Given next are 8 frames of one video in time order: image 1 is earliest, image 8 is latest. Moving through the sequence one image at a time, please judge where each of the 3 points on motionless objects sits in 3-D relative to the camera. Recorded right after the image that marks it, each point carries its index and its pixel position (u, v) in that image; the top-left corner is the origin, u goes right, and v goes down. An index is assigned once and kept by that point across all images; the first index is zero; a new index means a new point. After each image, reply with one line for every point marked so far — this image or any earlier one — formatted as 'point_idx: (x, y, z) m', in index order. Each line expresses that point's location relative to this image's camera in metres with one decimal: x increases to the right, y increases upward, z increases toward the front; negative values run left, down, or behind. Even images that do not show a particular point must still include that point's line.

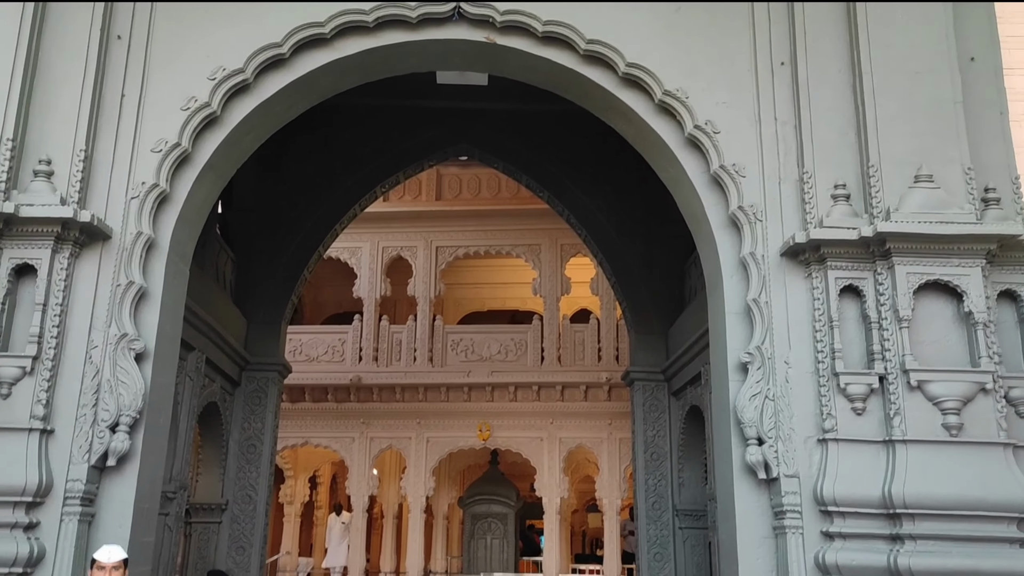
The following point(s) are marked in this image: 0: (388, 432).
0: (-1.7, -1.9, +11.8) m
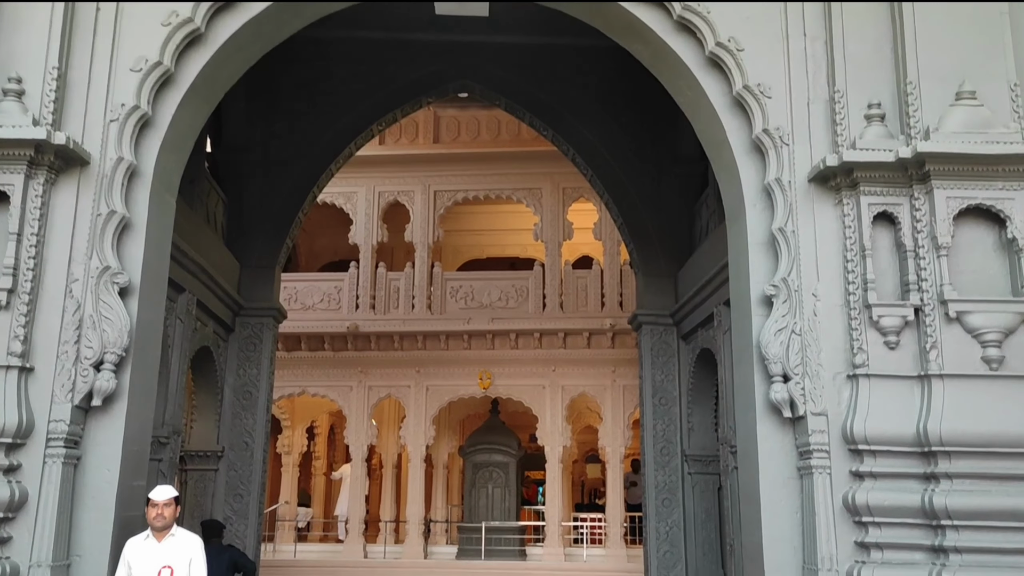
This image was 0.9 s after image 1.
0: (-1.7, -1.2, +11.6) m
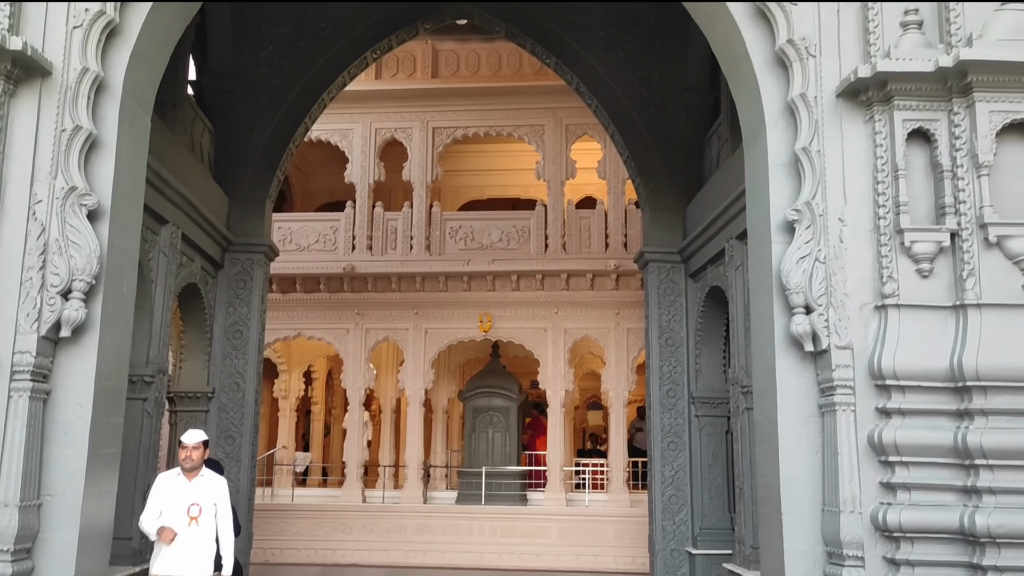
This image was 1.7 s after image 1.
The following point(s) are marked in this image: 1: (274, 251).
0: (-1.6, -0.4, +11.3) m
1: (-2.1, +0.3, +7.7) m
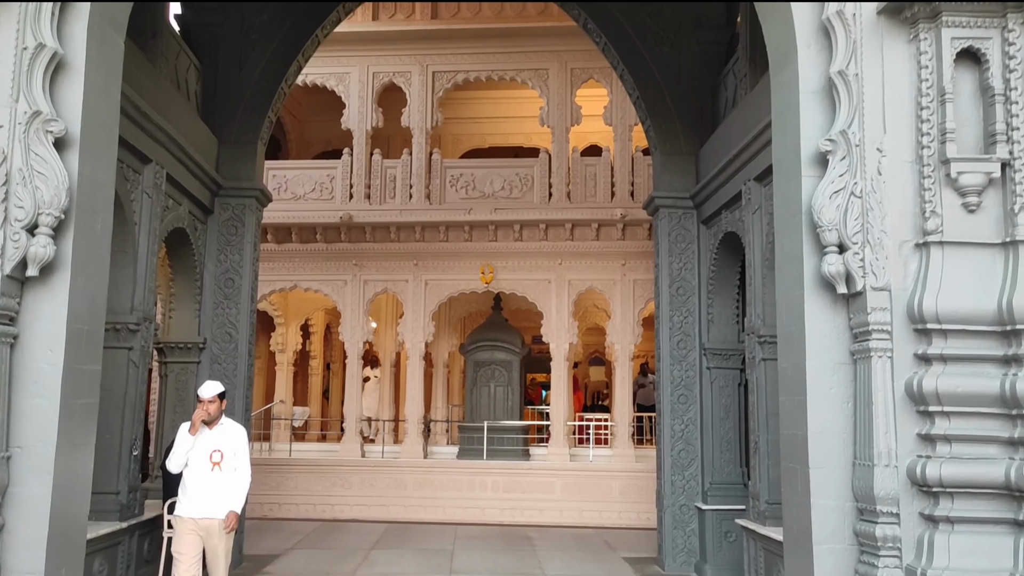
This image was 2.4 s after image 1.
0: (-1.6, +0.2, +11.0) m
1: (-2.1, +0.8, +7.4) m
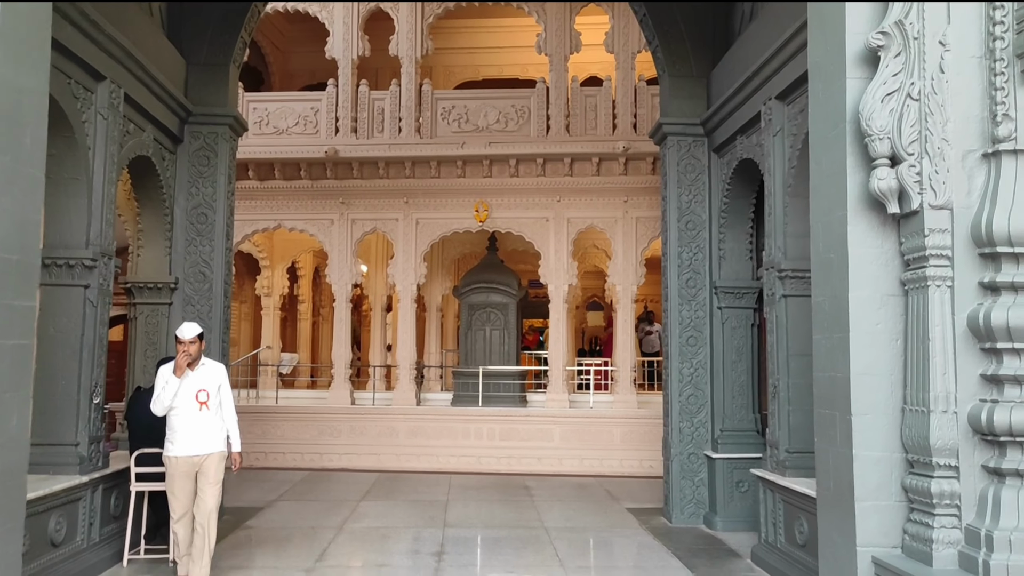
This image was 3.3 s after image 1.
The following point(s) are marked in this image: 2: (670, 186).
0: (-1.7, +0.9, +10.4) m
1: (-2.1, +1.3, +6.8) m
2: (+1.2, +0.8, +6.7) m
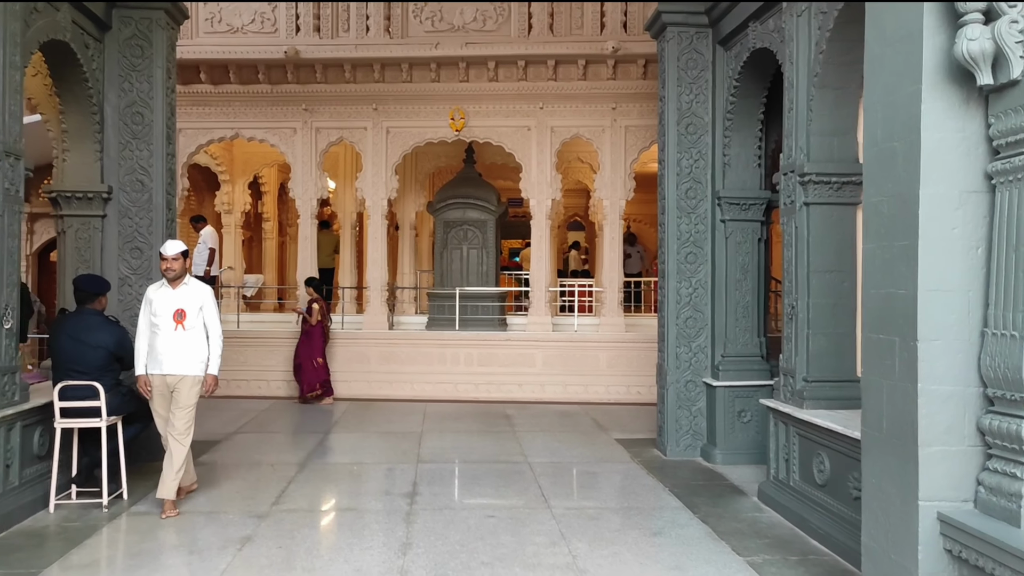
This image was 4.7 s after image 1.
0: (-1.9, +1.8, +9.6) m
1: (-2.2, +1.9, +5.9) m
2: (+1.1, +1.4, +5.9) m
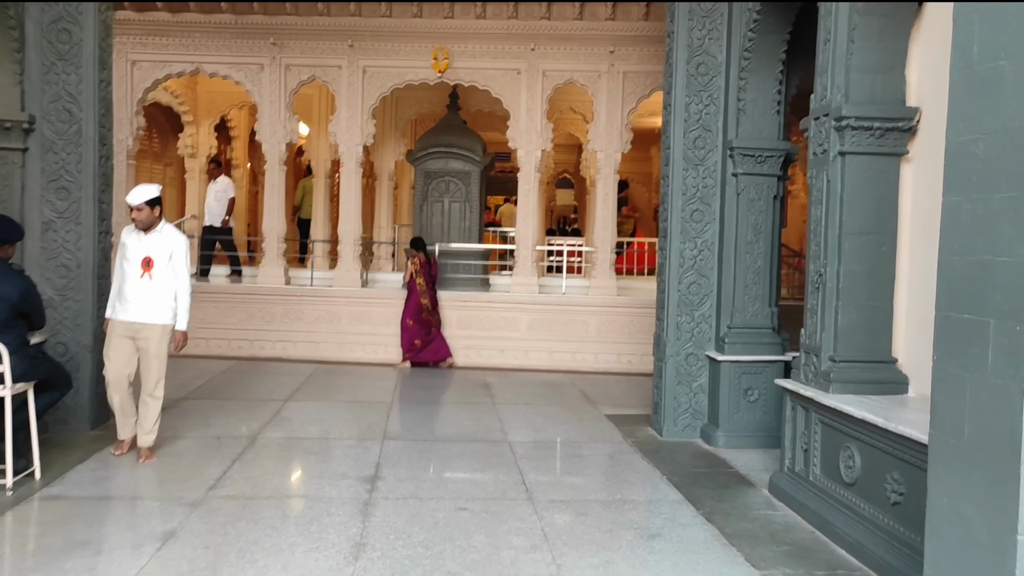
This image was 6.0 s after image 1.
0: (-2.0, +2.3, +8.8) m
1: (-2.3, +2.2, +5.1) m
2: (+1.0, +1.6, +5.2) m
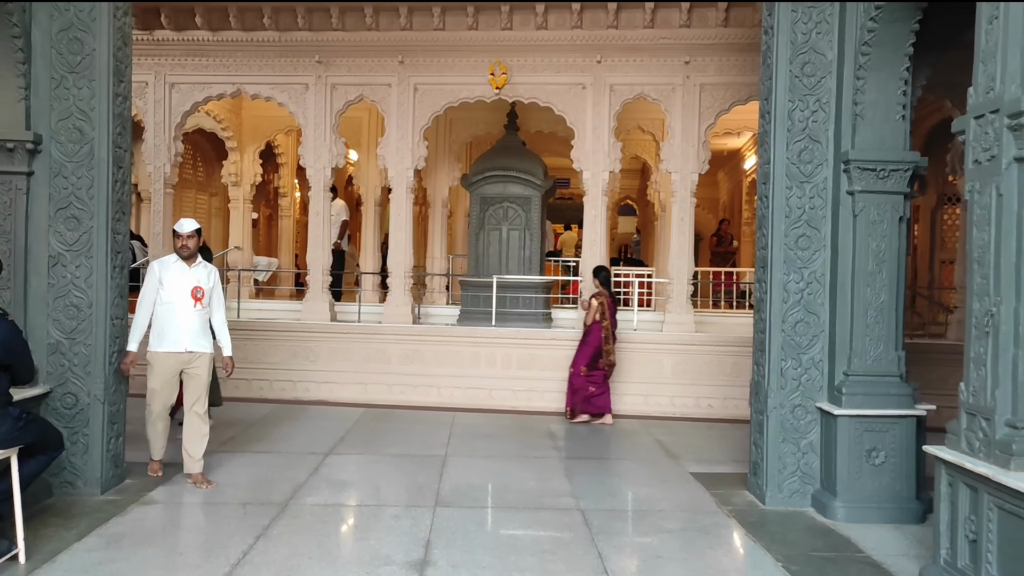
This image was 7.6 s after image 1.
0: (-1.4, +1.9, +8.2) m
1: (-1.9, +2.0, +4.5) m
2: (+1.3, +1.4, +4.4) m
